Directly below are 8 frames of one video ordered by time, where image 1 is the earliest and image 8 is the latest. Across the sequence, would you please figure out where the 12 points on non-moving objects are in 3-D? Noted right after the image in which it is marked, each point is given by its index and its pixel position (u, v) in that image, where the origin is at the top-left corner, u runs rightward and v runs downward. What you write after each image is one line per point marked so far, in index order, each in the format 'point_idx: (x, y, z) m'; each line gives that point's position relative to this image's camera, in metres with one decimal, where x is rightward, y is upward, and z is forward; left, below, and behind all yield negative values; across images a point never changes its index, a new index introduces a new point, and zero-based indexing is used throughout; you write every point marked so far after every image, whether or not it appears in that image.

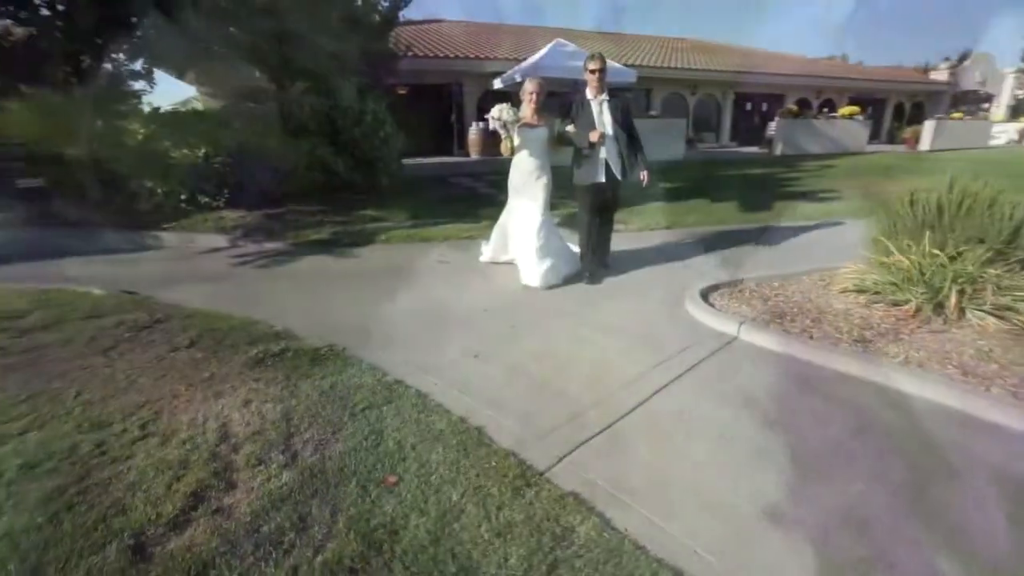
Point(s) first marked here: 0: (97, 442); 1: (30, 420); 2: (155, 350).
0: (-2.7, -1.0, +3.0) m
1: (-3.4, -0.9, +3.3) m
2: (-3.3, -0.6, +4.4) m
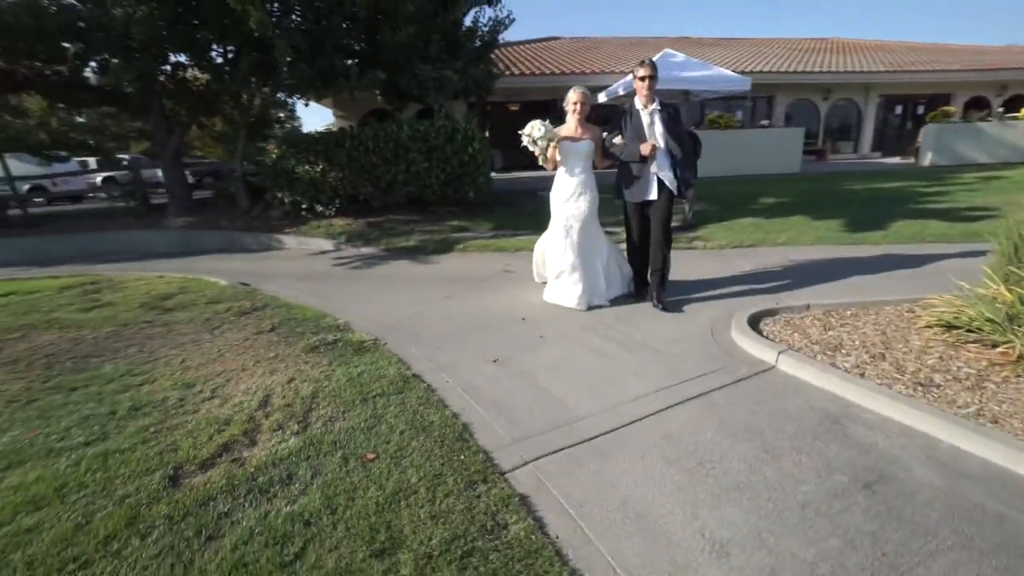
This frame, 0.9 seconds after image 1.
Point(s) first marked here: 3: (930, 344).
0: (-2.8, -0.9, +3.9) m
1: (-3.4, -0.8, +4.3) m
2: (-3.1, -0.5, +5.4) m
3: (+3.9, -0.5, +4.4) m
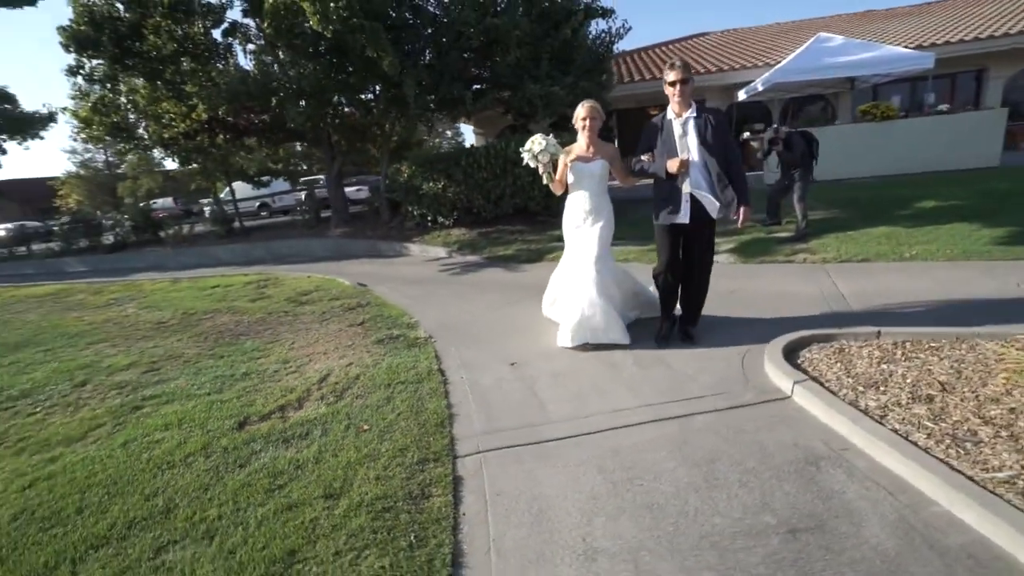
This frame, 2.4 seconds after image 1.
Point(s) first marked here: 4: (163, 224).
0: (-2.7, -0.9, +5.3) m
1: (-3.1, -0.8, +5.9) m
2: (-2.4, -0.5, +6.8) m
3: (+3.8, -0.8, +3.6) m
4: (-10.6, +1.9, +14.1) m
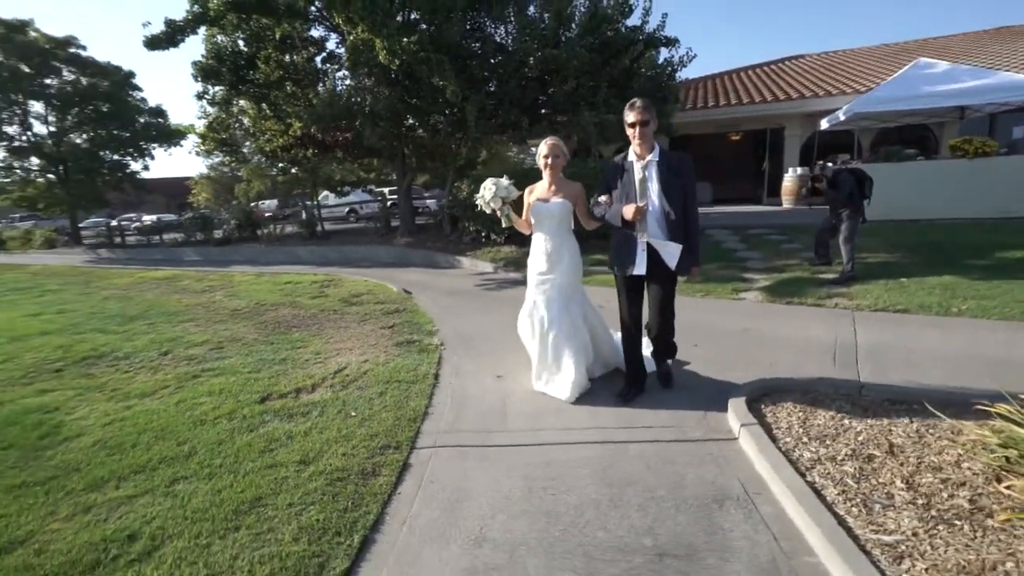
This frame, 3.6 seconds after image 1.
0: (-2.8, -0.9, +6.4) m
1: (-3.1, -0.8, +7.0) m
2: (-2.2, -0.6, +7.7) m
3: (+3.3, -1.3, +3.5) m
4: (-8.7, +2.3, +16.4) m
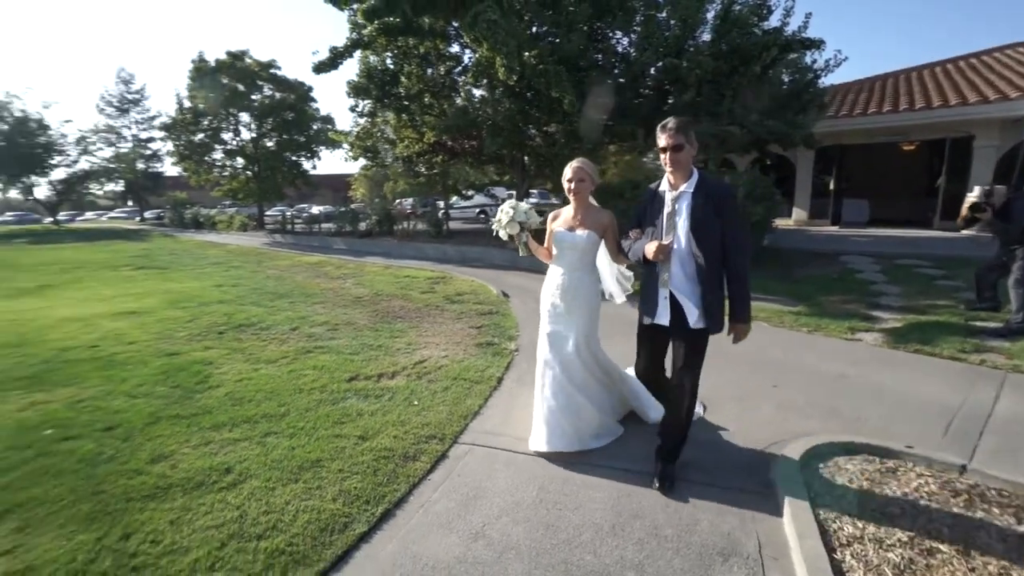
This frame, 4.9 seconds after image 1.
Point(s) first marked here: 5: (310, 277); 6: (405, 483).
0: (-1.8, -0.9, +7.2) m
1: (-1.8, -0.8, +7.9) m
2: (-0.8, -0.6, +8.4) m
3: (+3.2, -1.8, +2.8) m
4: (-4.5, +2.7, +18.5) m
5: (-5.1, +0.3, +11.7) m
6: (-0.9, -1.7, +4.0) m
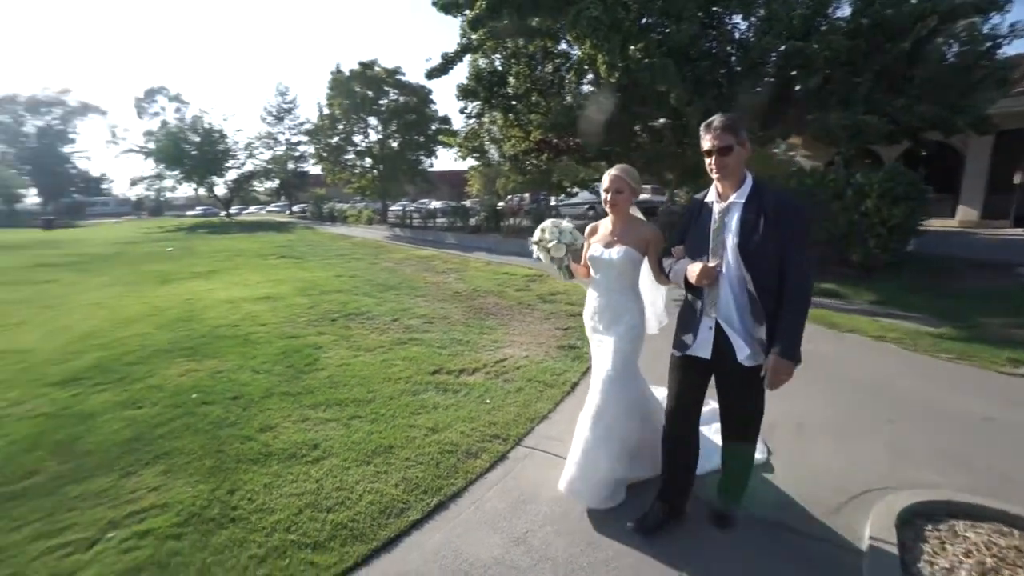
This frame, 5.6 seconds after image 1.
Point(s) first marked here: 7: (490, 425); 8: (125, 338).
0: (-0.5, -0.9, +7.6) m
1: (-0.4, -0.7, +8.3) m
2: (+0.7, -0.7, +8.5) m
3: (+3.3, -2.0, +2.1) m
4: (-0.3, +2.9, +19.1) m
5: (-2.6, +0.5, +12.6) m
6: (-0.5, -1.7, +4.3) m
7: (-0.2, -1.5, +5.1) m
8: (-5.8, -0.8, +7.0) m
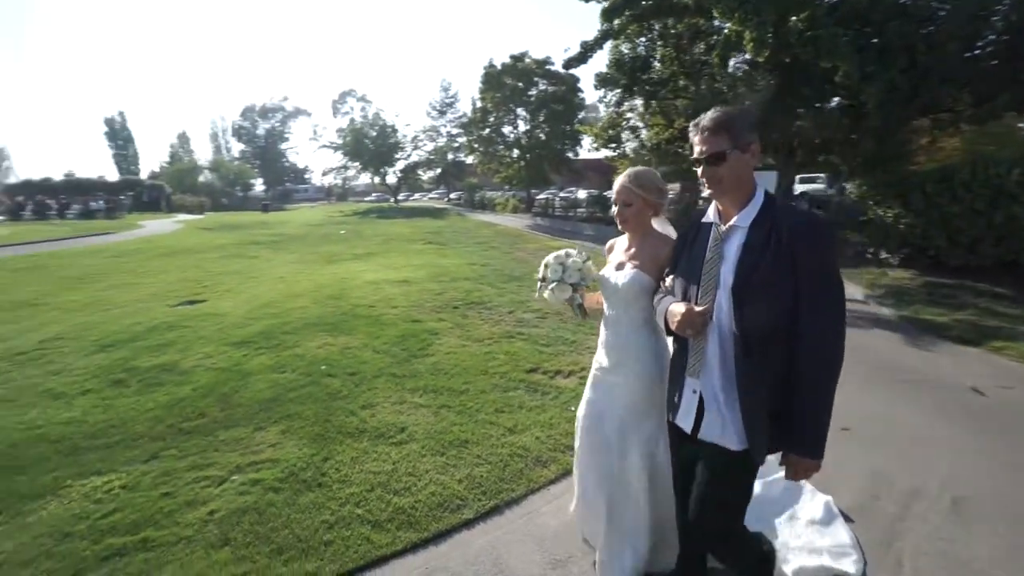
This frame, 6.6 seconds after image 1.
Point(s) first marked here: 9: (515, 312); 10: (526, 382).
0: (+1.2, -0.9, +7.4) m
1: (+1.5, -0.7, +8.0) m
2: (+2.6, -0.8, +7.9) m
3: (+3.0, -2.4, +1.1) m
4: (+5.1, +3.1, +18.1) m
5: (+0.8, +0.7, +12.8) m
6: (+0.1, -1.8, +4.3) m
7: (+0.6, -1.6, +5.0) m
8: (-4.1, -0.4, +8.5) m
9: (0.0, -0.4, +8.9) m
10: (+0.1, -1.2, +6.2) m
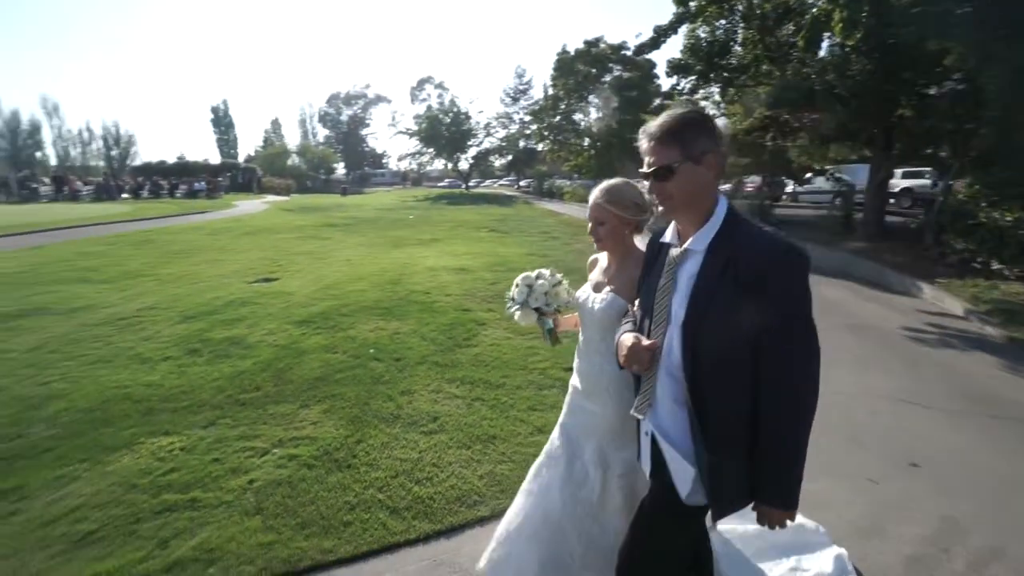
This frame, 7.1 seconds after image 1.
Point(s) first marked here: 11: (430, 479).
0: (+1.8, -0.9, +7.2) m
1: (+2.2, -0.7, +7.7) m
2: (+3.3, -0.8, +7.4) m
3: (+2.6, -2.7, +0.7) m
4: (+7.5, +3.2, +17.0) m
5: (+2.4, +0.9, +12.5) m
6: (+0.3, -1.8, +4.2) m
7: (+0.9, -1.6, +4.9) m
8: (-3.1, -0.1, +9.0) m
9: (+0.9, -0.3, +8.8) m
10: (+0.6, -1.2, +6.1) m
11: (-0.7, -1.7, +4.2) m
